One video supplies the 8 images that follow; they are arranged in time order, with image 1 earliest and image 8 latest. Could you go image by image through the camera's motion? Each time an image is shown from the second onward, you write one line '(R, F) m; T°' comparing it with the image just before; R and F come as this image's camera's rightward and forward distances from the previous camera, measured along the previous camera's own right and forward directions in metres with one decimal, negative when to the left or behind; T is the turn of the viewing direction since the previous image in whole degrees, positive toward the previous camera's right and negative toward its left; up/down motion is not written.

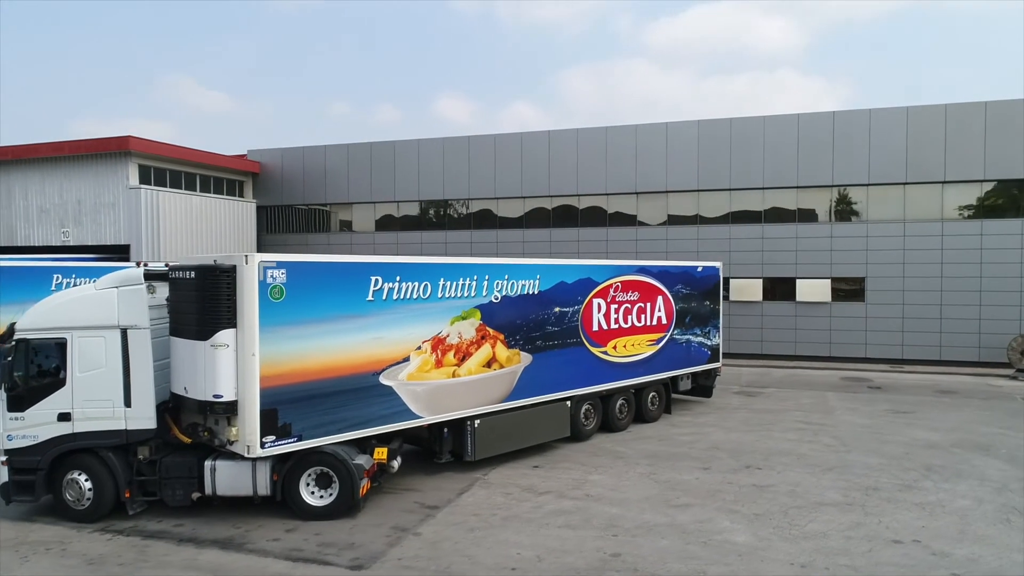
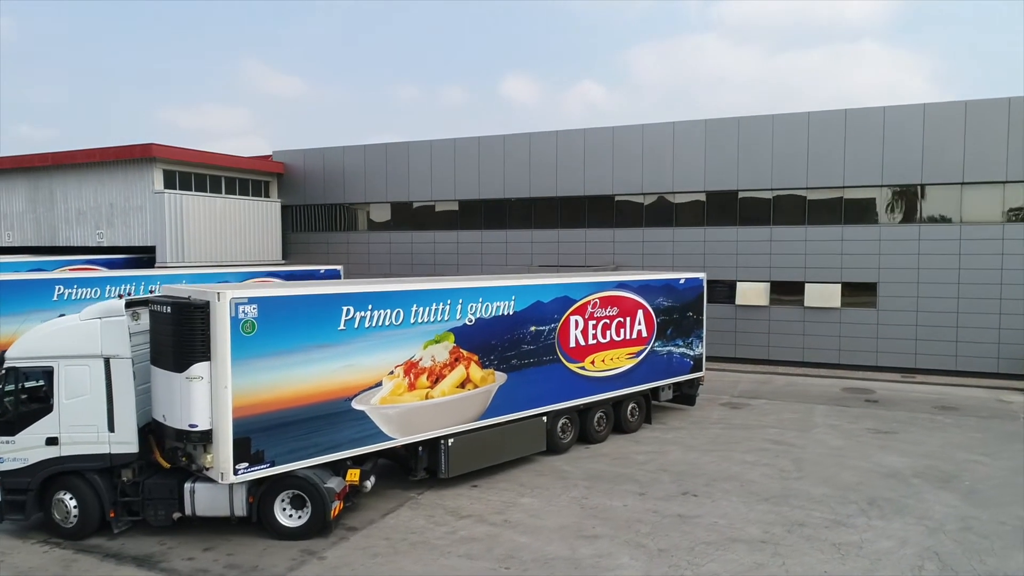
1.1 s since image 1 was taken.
(+1.7, 0.0) m; -5°
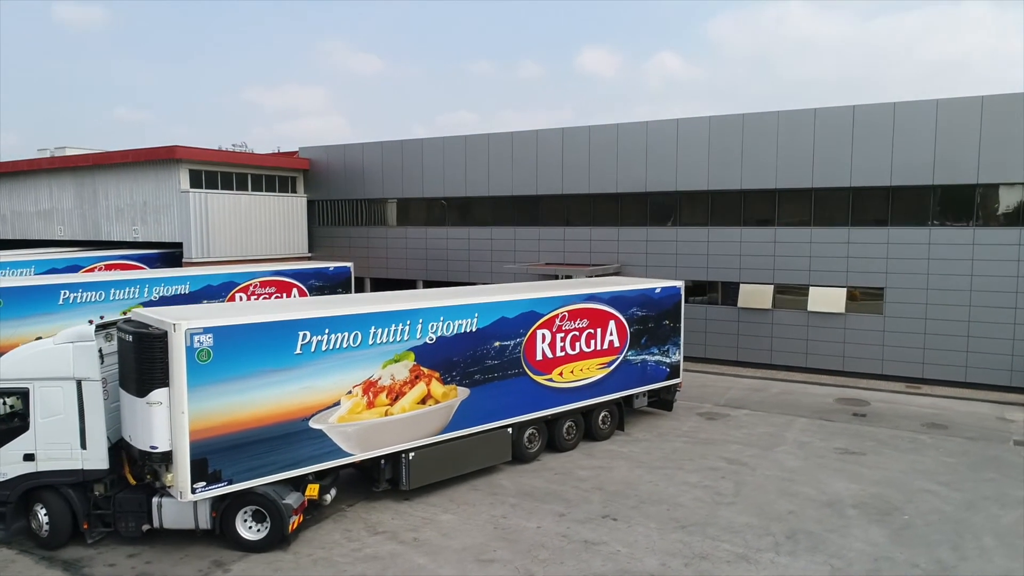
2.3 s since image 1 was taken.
(+2.0, 0.0) m; -6°
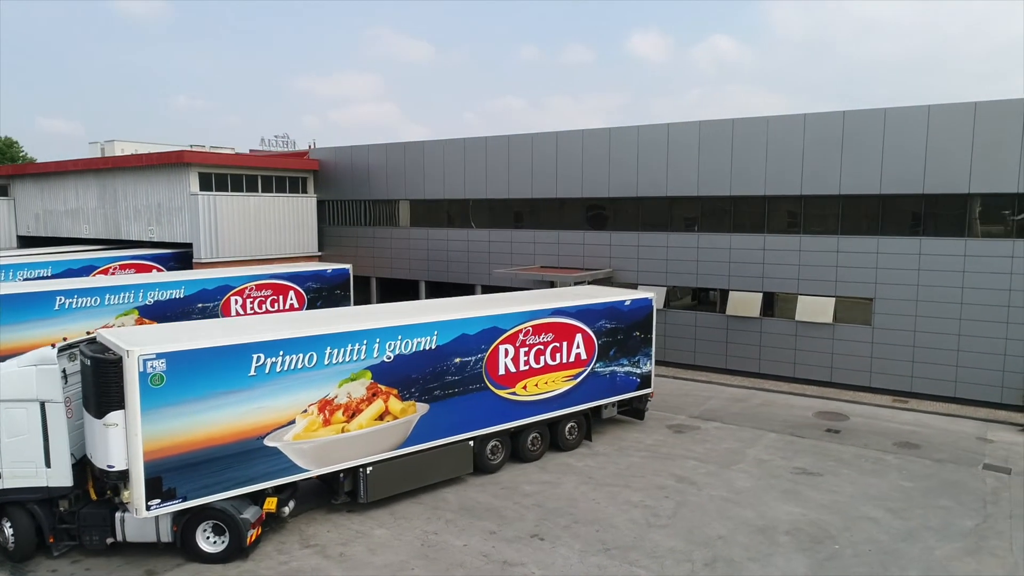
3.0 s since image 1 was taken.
(+1.6, -0.1) m; -4°
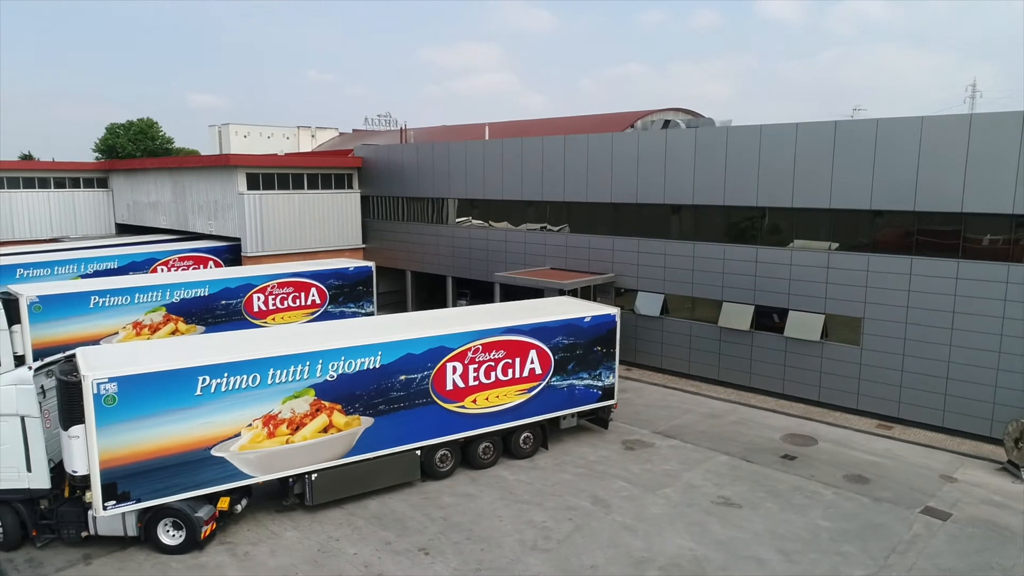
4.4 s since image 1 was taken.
(+3.2, -0.3) m; -9°
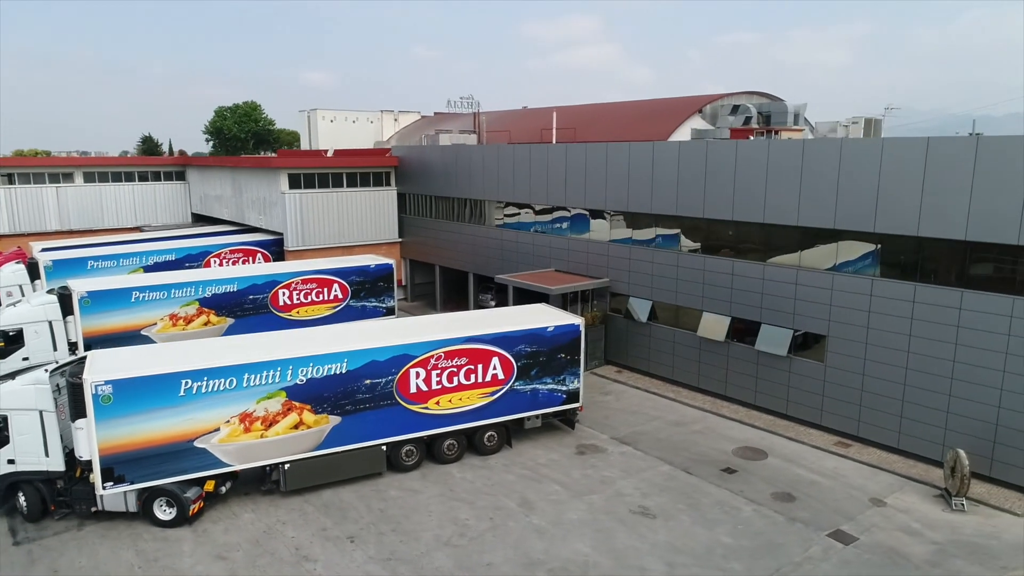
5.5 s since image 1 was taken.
(+2.9, -0.8) m; -8°
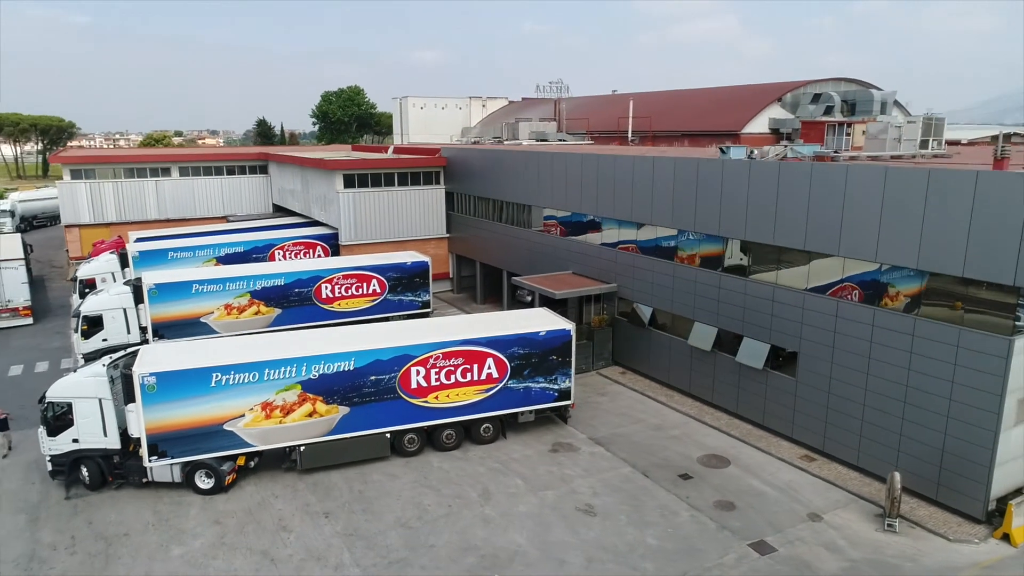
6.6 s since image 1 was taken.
(+2.7, -1.2) m; -8°
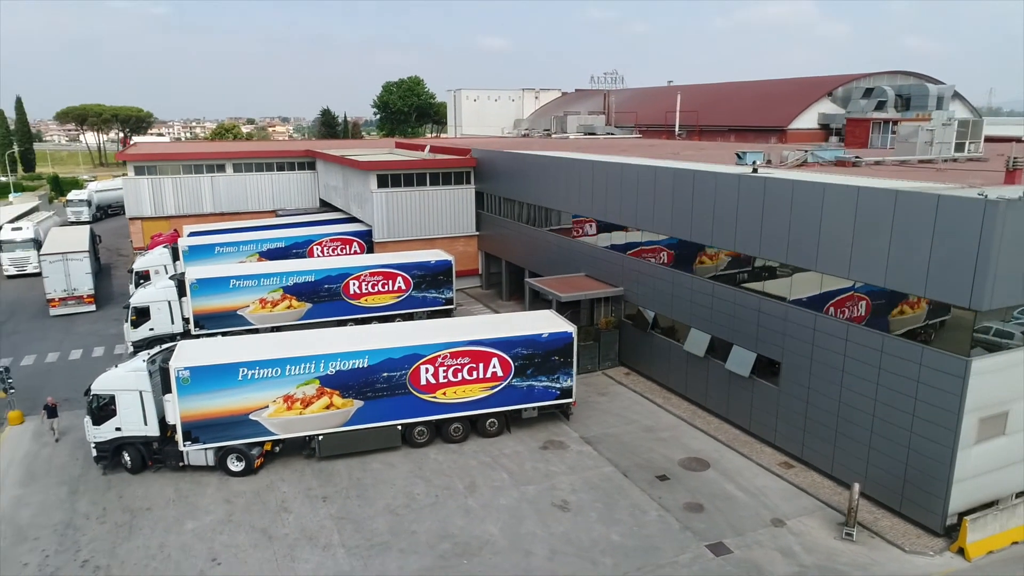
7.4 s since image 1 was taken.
(+1.6, -0.9) m; -5°
